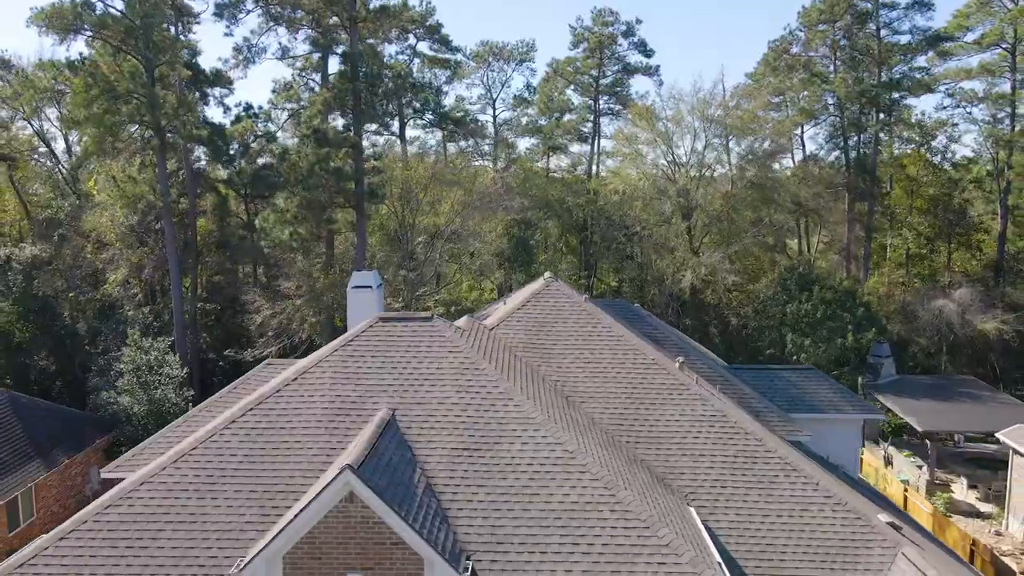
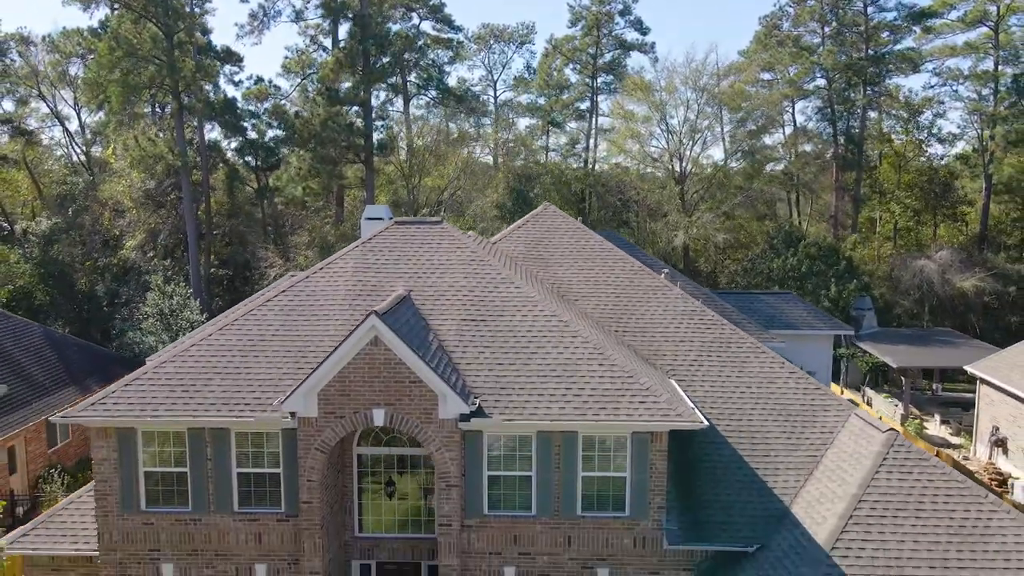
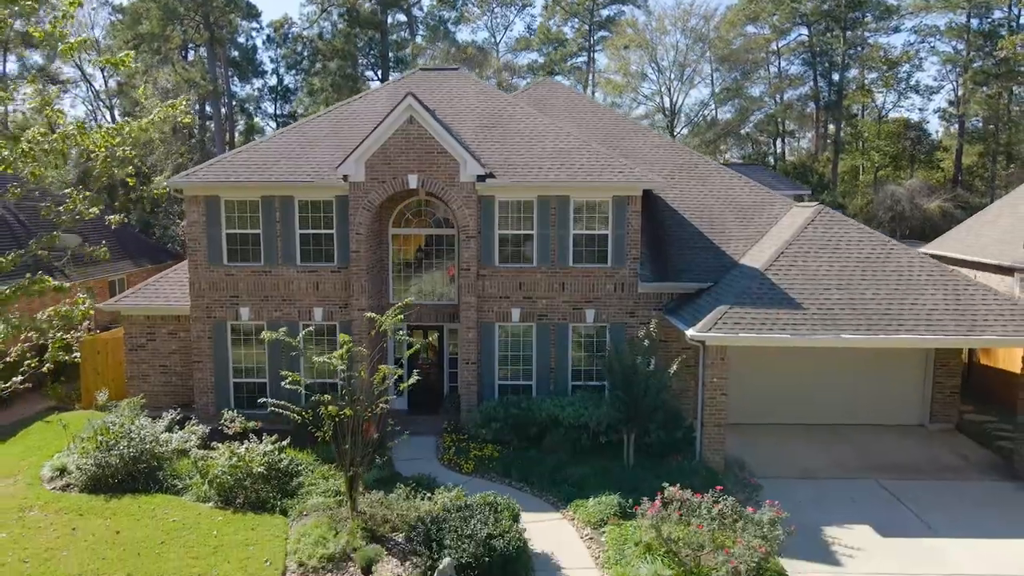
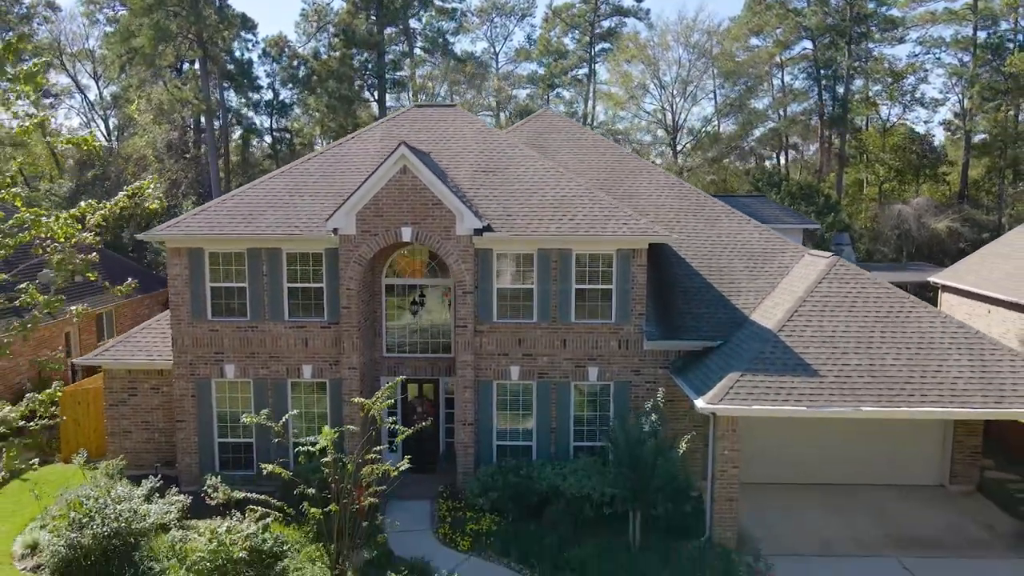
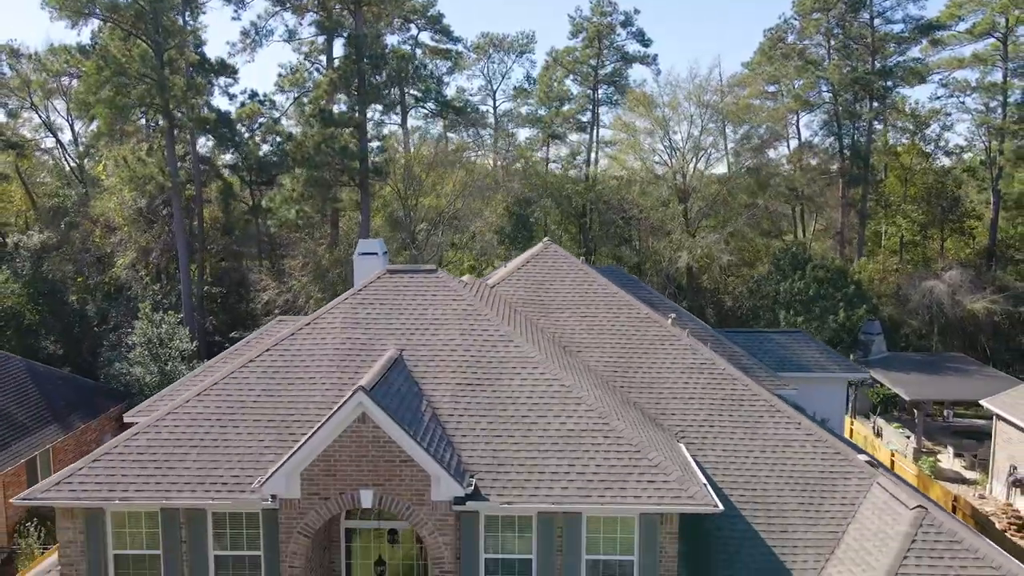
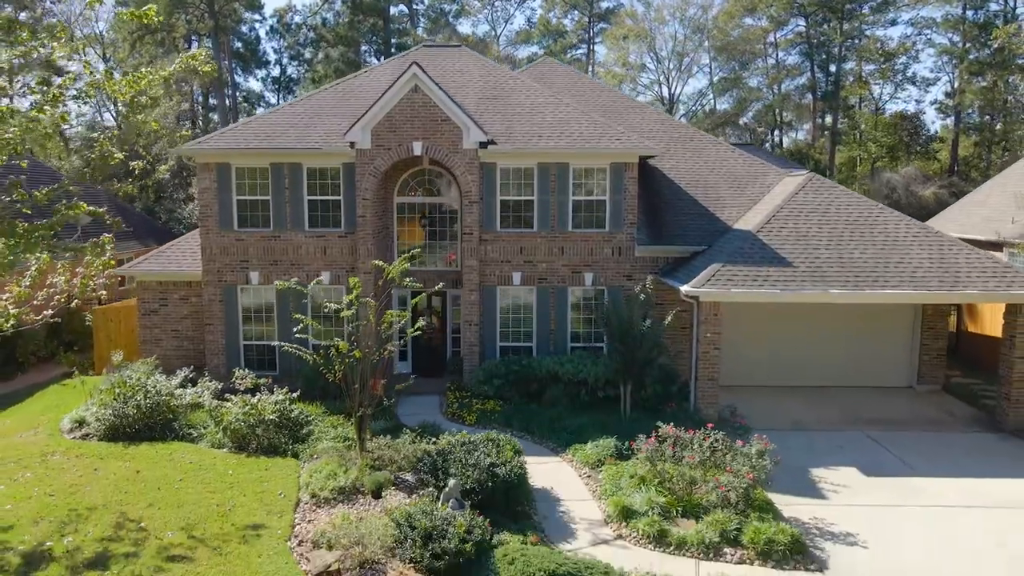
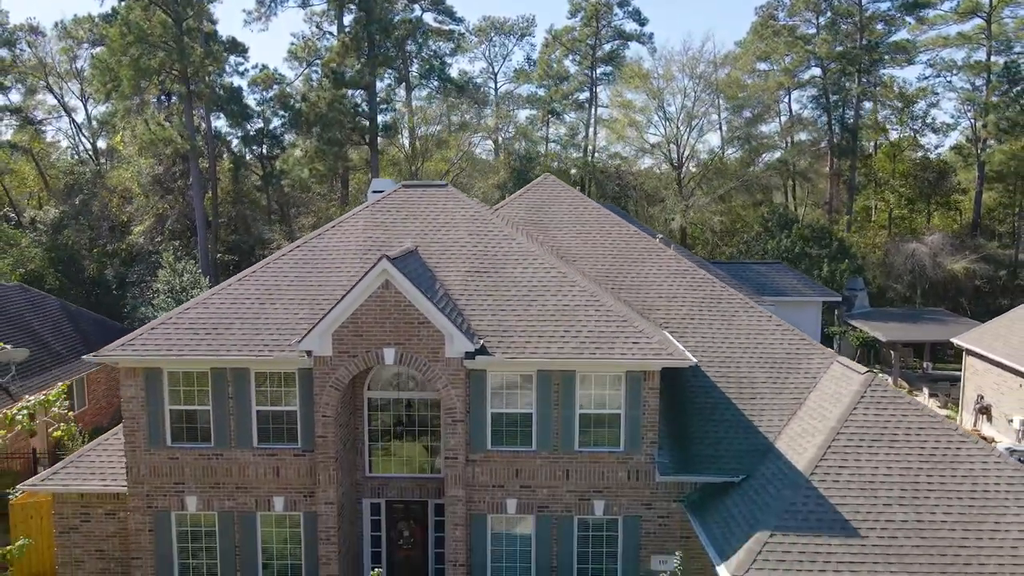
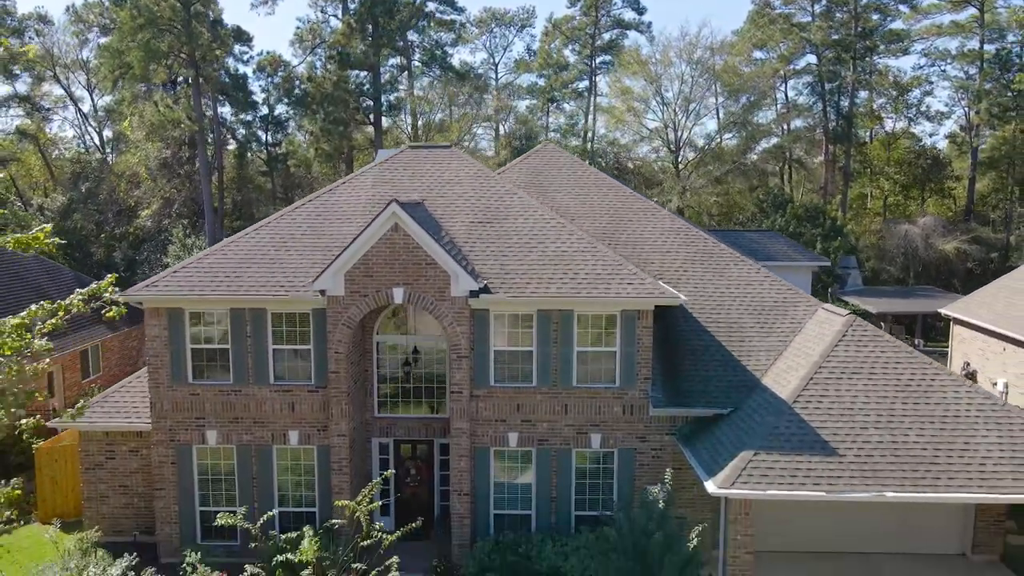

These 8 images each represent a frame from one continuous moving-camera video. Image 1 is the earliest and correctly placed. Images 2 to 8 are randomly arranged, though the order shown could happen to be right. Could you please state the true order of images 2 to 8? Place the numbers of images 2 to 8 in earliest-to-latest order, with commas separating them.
5, 2, 7, 8, 4, 3, 6
